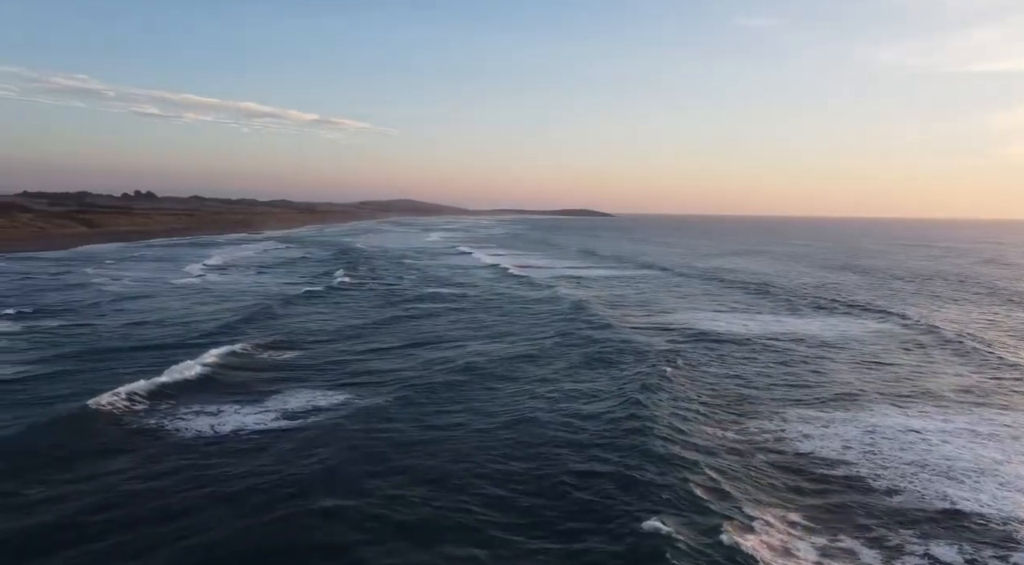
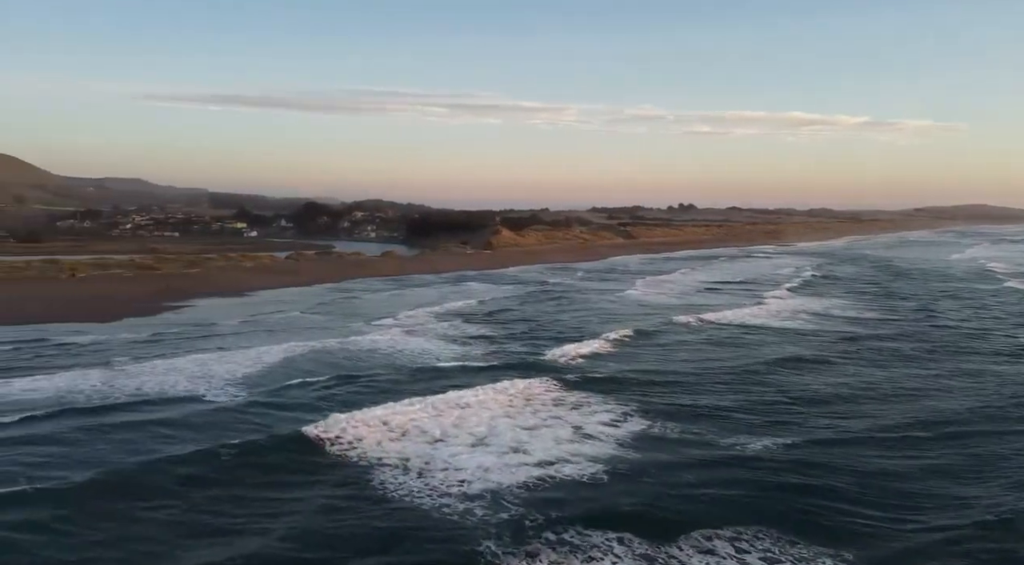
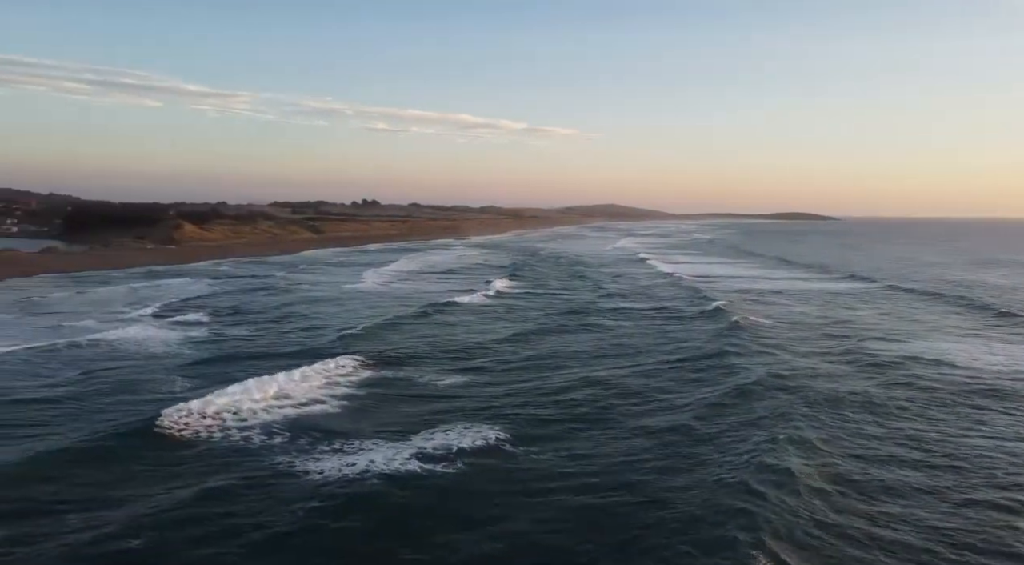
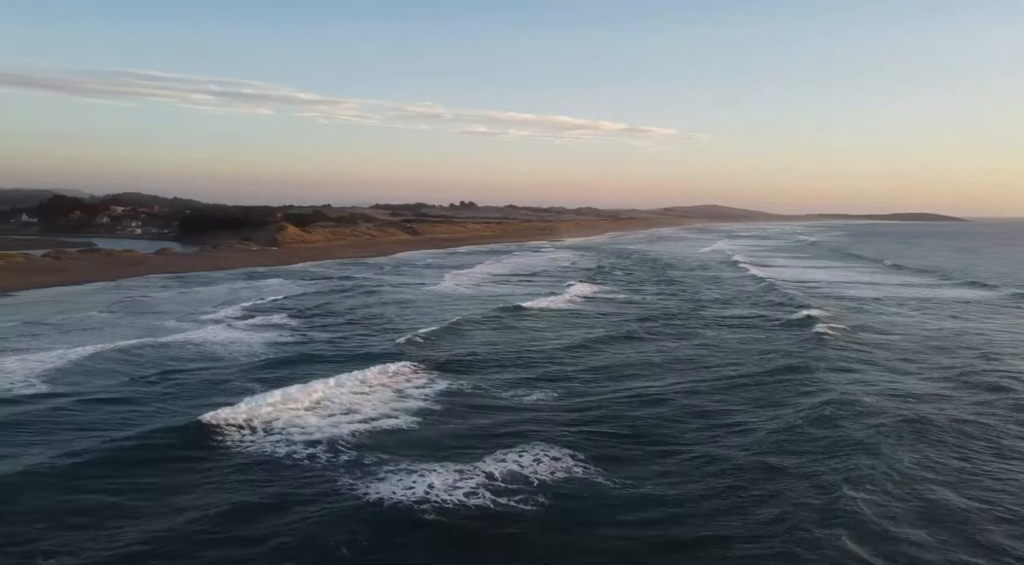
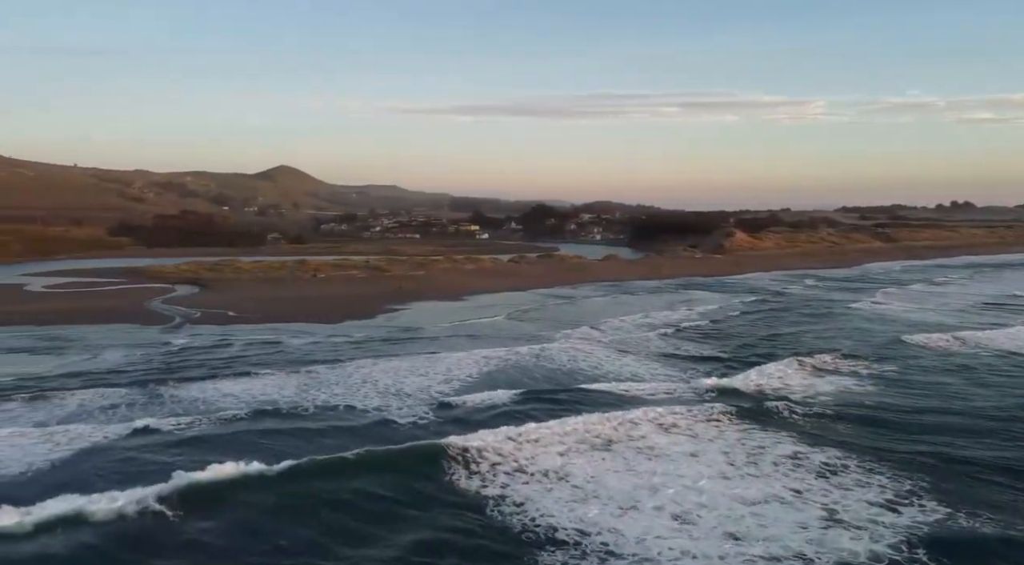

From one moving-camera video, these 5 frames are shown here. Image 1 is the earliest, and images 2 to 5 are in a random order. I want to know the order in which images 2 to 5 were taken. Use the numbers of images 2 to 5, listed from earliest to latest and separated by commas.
3, 4, 2, 5
